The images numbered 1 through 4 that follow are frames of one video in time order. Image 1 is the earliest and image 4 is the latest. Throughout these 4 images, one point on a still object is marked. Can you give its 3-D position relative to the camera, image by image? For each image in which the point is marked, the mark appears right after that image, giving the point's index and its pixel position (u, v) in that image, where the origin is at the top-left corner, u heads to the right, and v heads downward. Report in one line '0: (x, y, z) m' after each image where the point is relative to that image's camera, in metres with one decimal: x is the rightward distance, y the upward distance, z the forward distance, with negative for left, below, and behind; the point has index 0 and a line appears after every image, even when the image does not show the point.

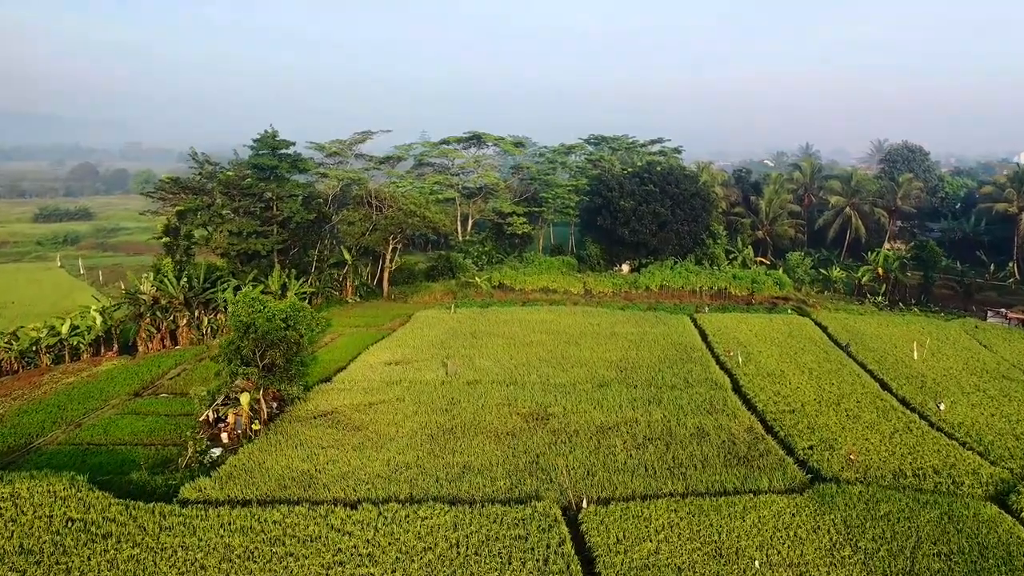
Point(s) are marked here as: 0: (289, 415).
0: (-4.2, -2.4, +12.1) m
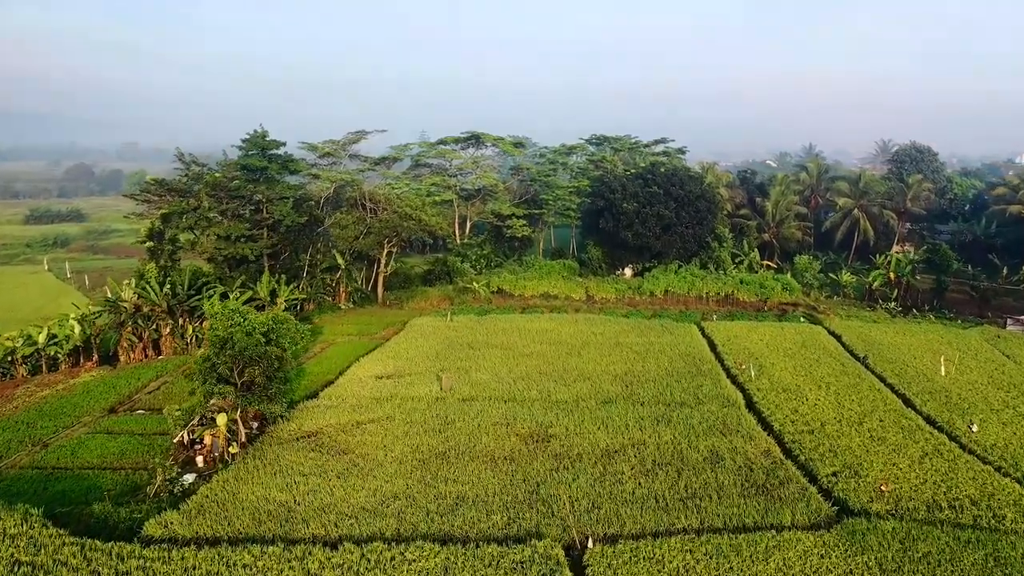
0: (-4.2, -2.6, +11.2) m
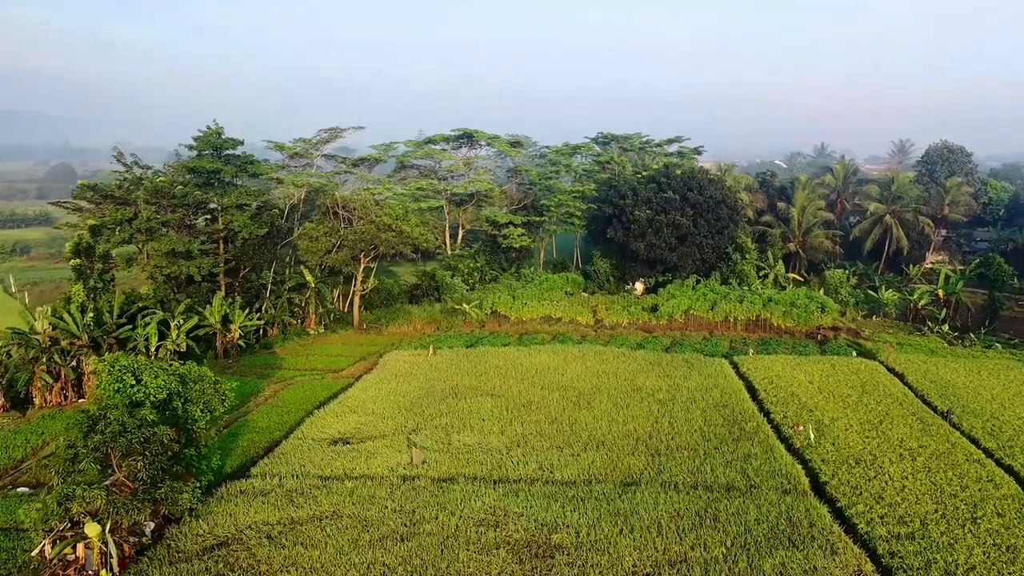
0: (-4.4, -3.3, +8.0) m
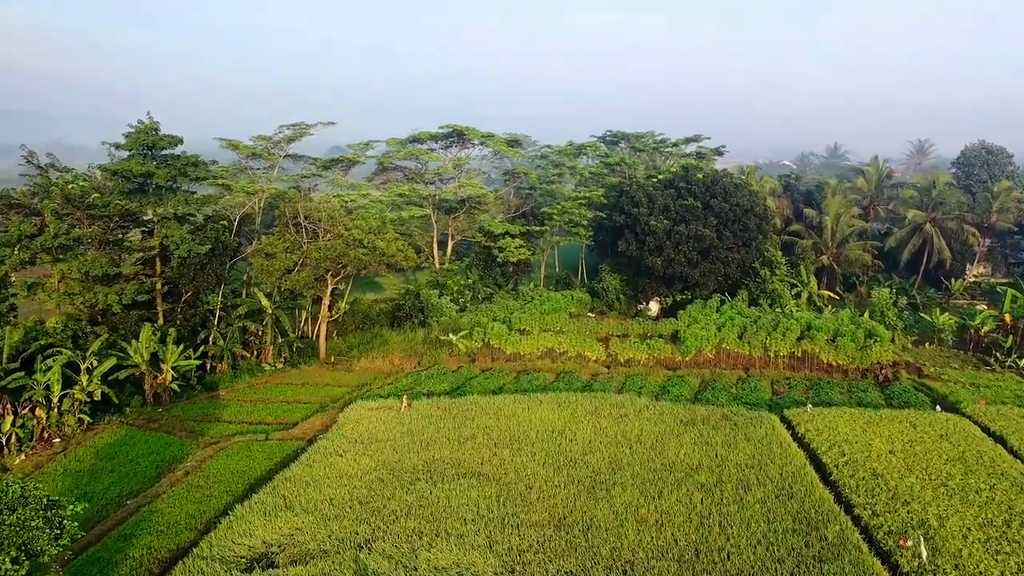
0: (-4.5, -4.1, +4.8) m
